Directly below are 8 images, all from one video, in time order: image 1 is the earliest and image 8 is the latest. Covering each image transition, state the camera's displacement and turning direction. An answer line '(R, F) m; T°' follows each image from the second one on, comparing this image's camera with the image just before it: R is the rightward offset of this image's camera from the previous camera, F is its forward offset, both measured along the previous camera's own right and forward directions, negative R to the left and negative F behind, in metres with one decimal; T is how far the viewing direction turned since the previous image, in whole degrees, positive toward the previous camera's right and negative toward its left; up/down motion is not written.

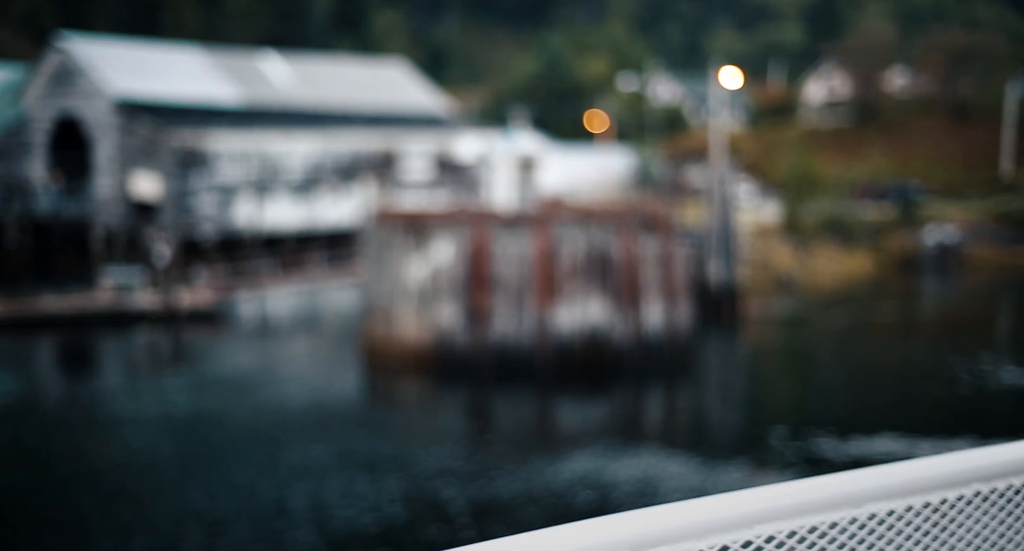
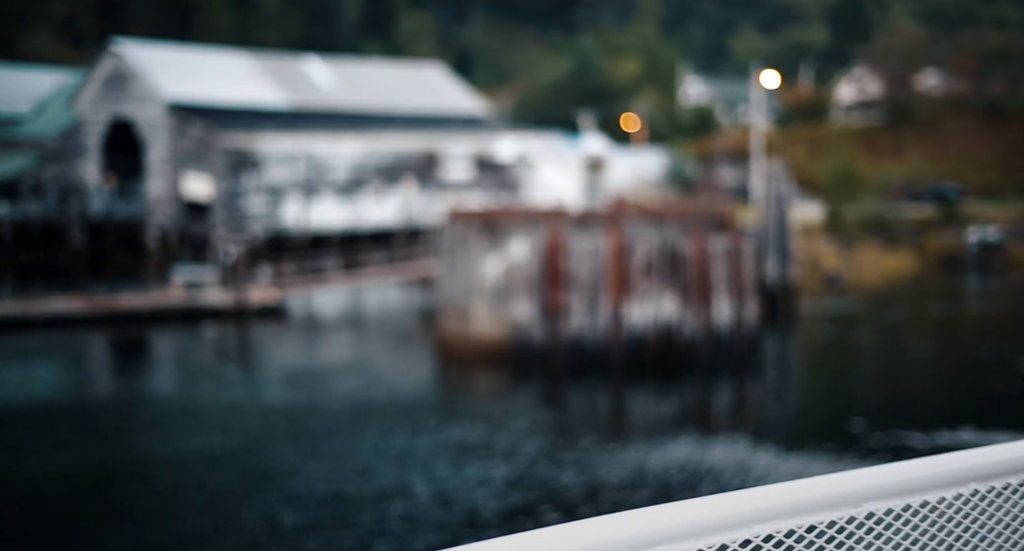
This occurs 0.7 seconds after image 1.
(-0.6, -0.6) m; -1°
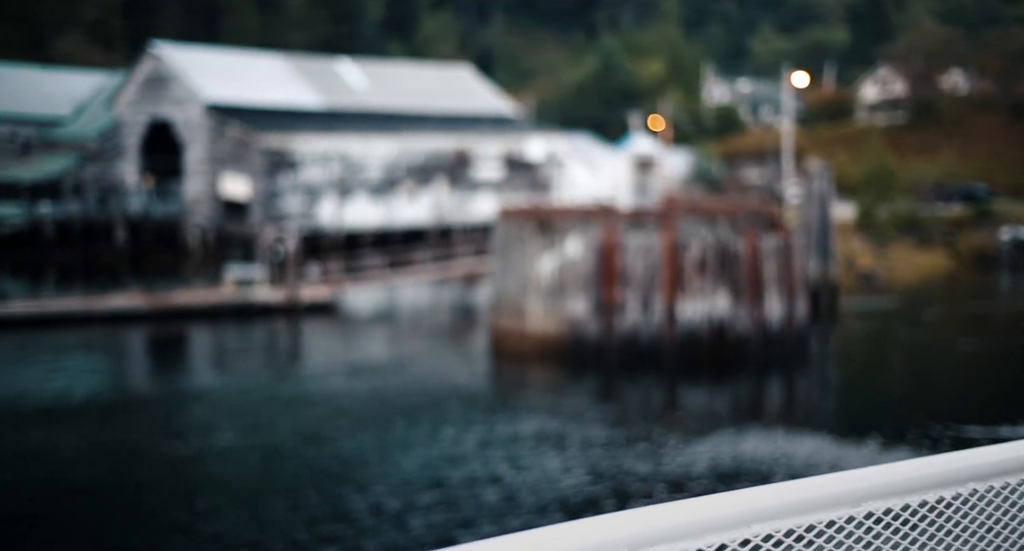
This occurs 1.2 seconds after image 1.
(-0.5, -0.4) m; -1°
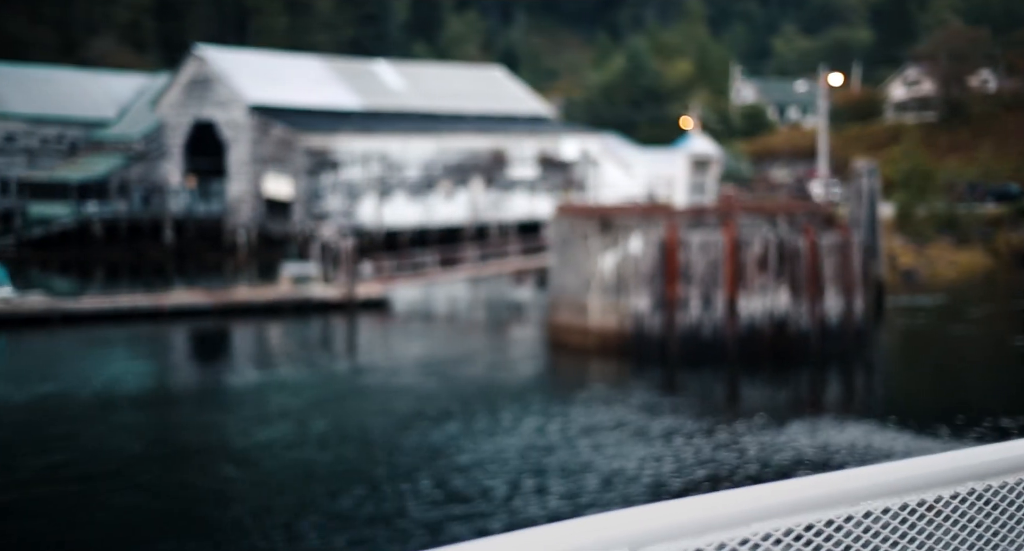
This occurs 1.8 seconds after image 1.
(-0.5, -0.4) m; -1°
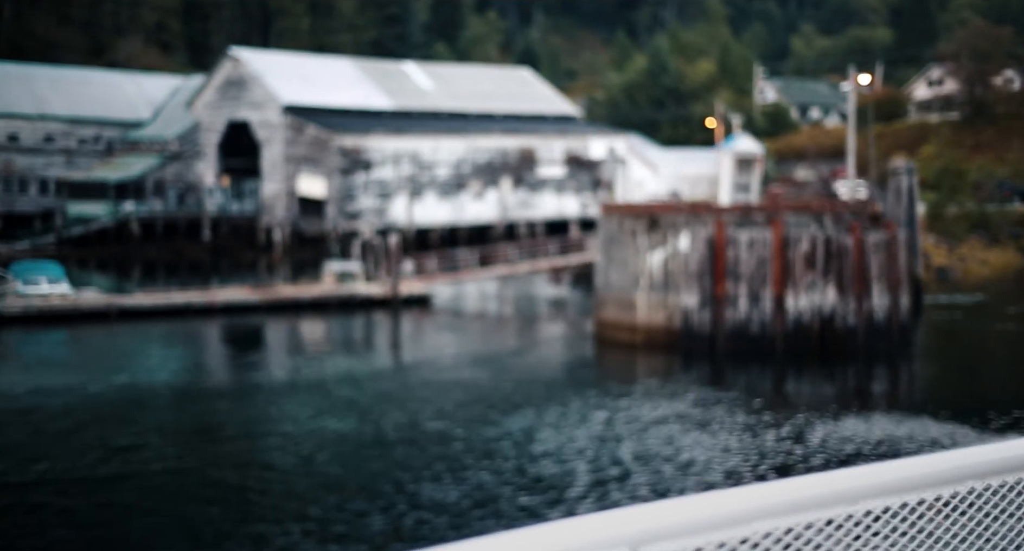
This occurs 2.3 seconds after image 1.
(-0.4, -0.3) m; -1°
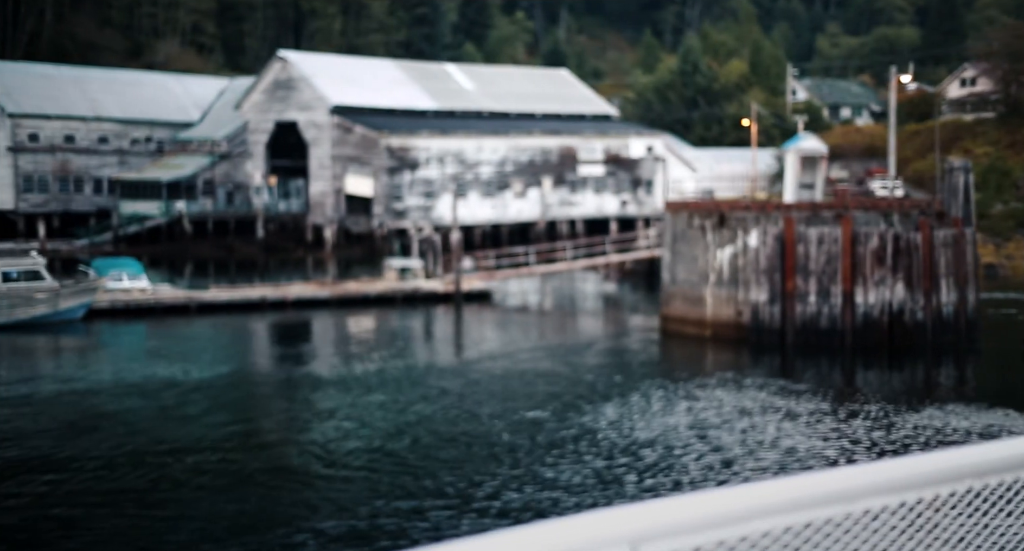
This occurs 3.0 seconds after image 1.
(-0.7, -0.5) m; -1°
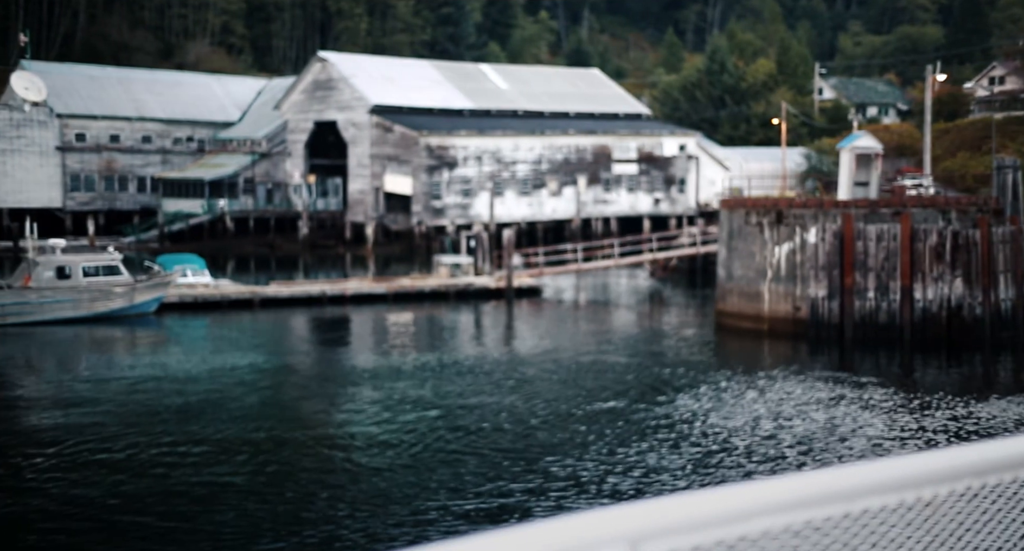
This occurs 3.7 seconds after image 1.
(-0.6, -0.3) m; -1°
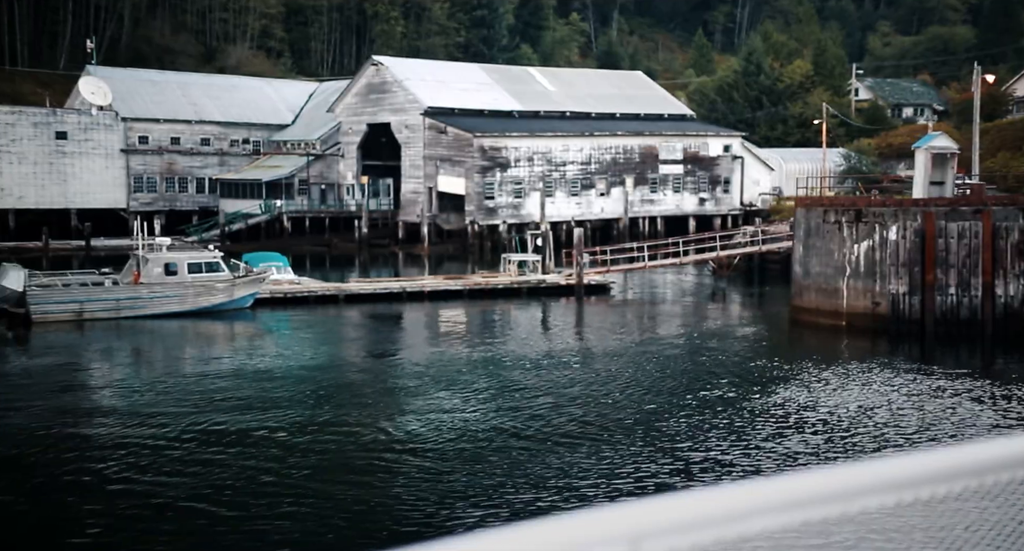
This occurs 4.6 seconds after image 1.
(-0.9, -0.5) m; -1°
